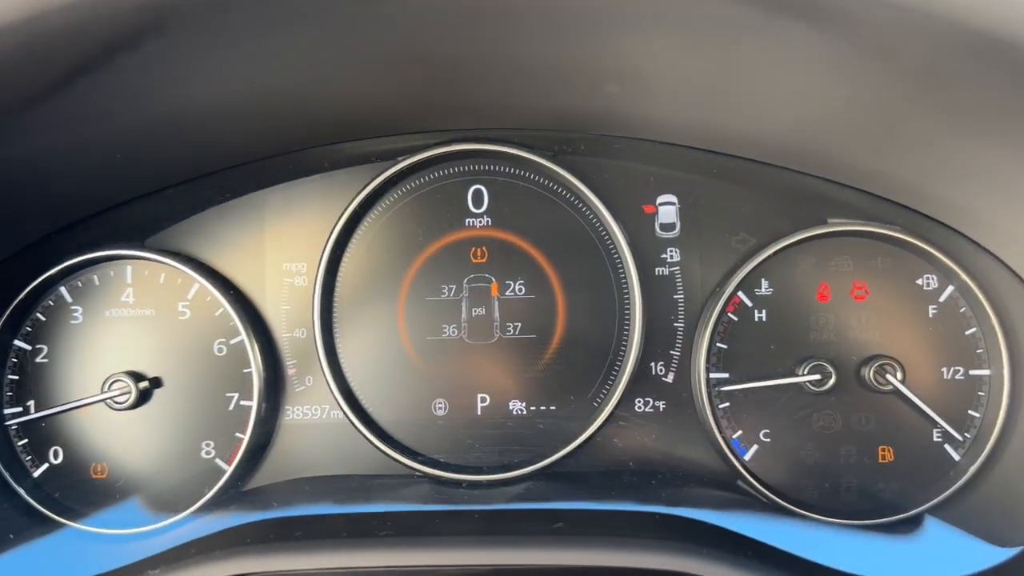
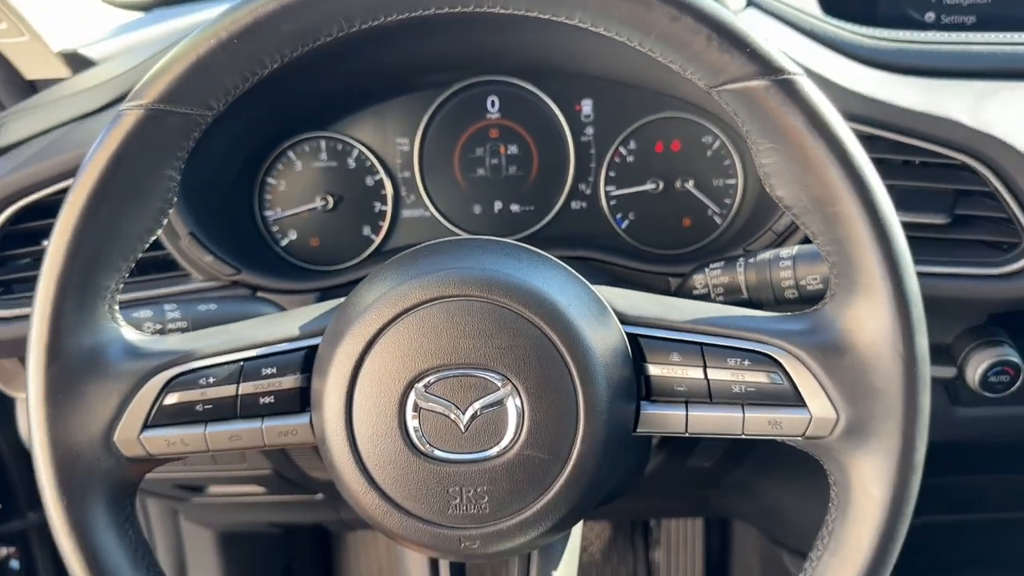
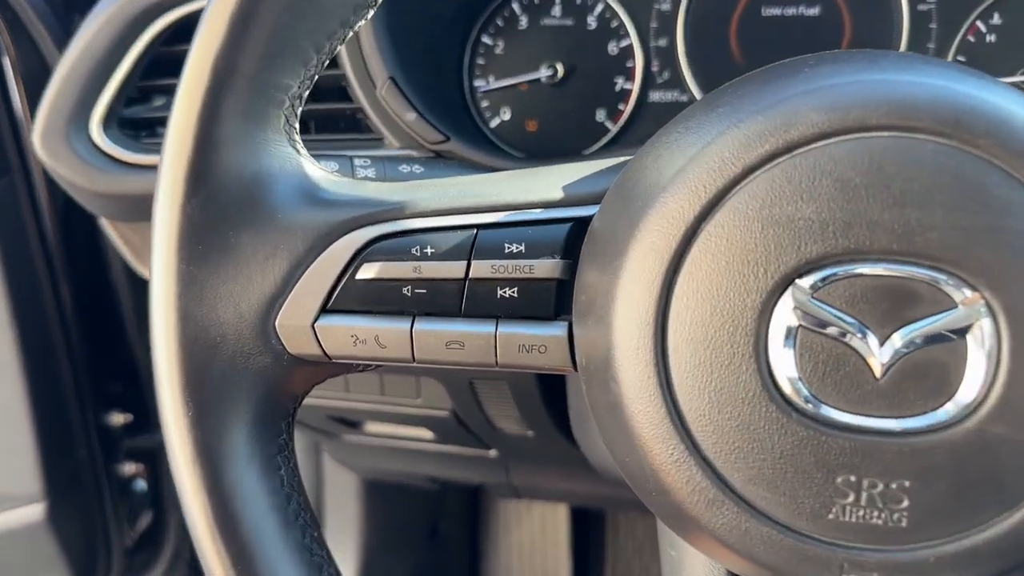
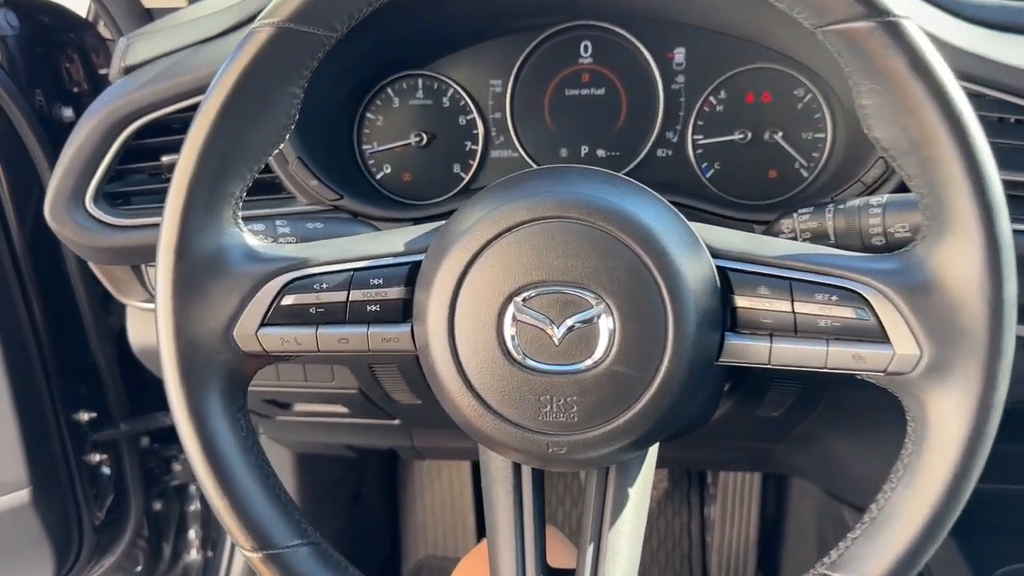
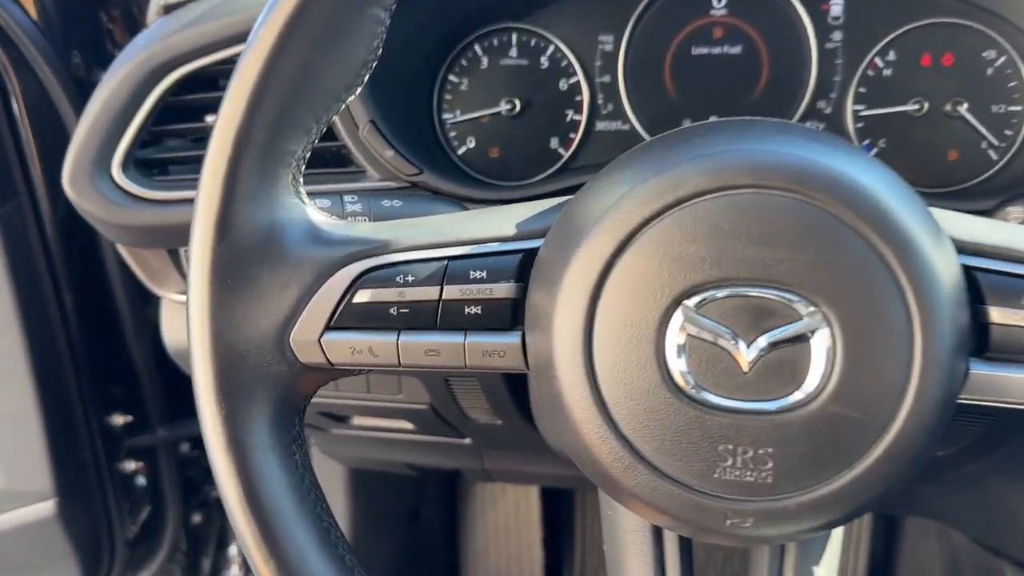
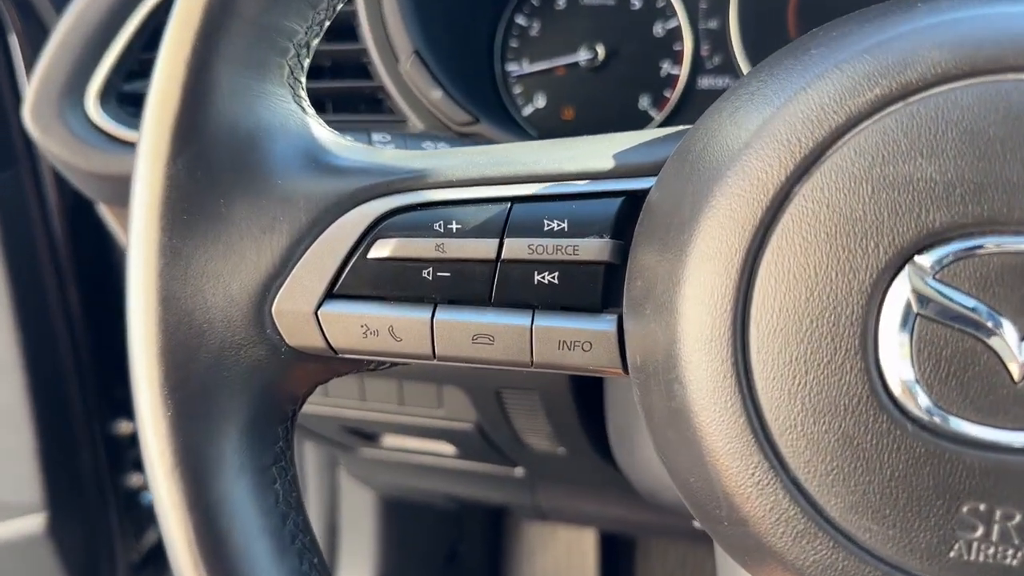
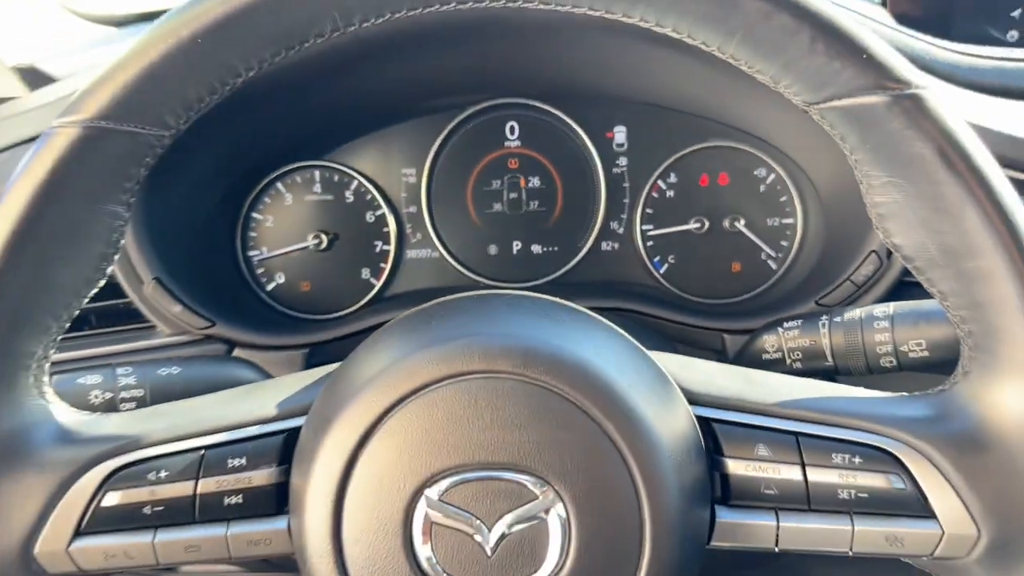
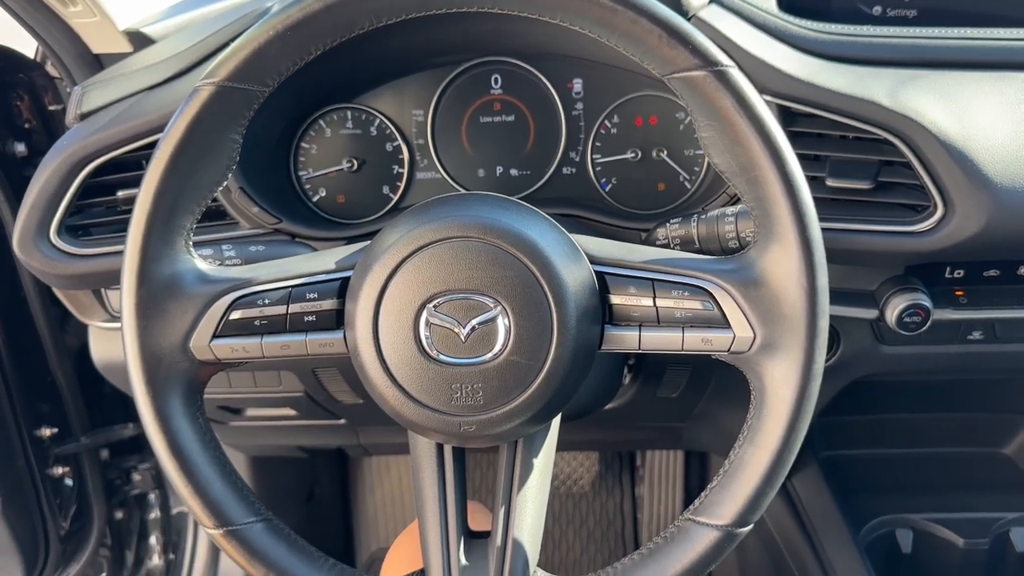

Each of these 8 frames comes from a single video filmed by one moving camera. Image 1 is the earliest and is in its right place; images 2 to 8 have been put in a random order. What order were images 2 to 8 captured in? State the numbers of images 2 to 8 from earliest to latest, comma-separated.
7, 2, 8, 4, 5, 3, 6
